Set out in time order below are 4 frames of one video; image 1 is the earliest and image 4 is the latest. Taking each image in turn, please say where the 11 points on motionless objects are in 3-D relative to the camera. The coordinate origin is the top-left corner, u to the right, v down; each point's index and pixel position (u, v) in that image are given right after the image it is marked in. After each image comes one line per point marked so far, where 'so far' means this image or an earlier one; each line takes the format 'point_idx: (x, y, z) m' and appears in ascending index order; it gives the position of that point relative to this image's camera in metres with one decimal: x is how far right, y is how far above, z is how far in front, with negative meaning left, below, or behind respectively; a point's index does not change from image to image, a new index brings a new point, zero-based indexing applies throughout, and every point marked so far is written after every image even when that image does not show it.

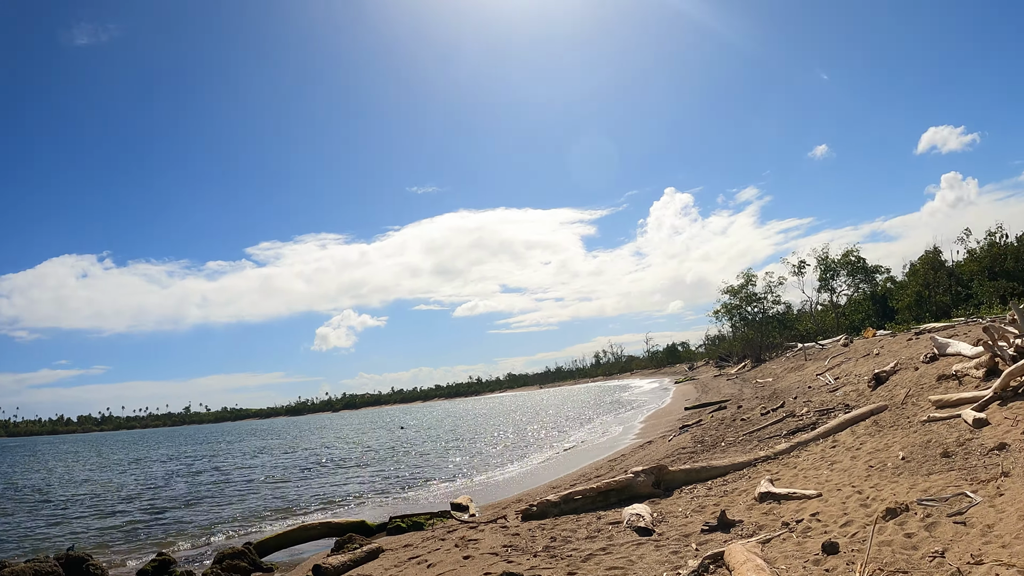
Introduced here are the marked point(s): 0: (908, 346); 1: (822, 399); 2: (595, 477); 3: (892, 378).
0: (+14.5, -2.2, +19.9) m
1: (+9.9, -3.6, +17.4) m
2: (+2.2, -4.8, +13.9) m
3: (+11.0, -2.7, +15.8) m
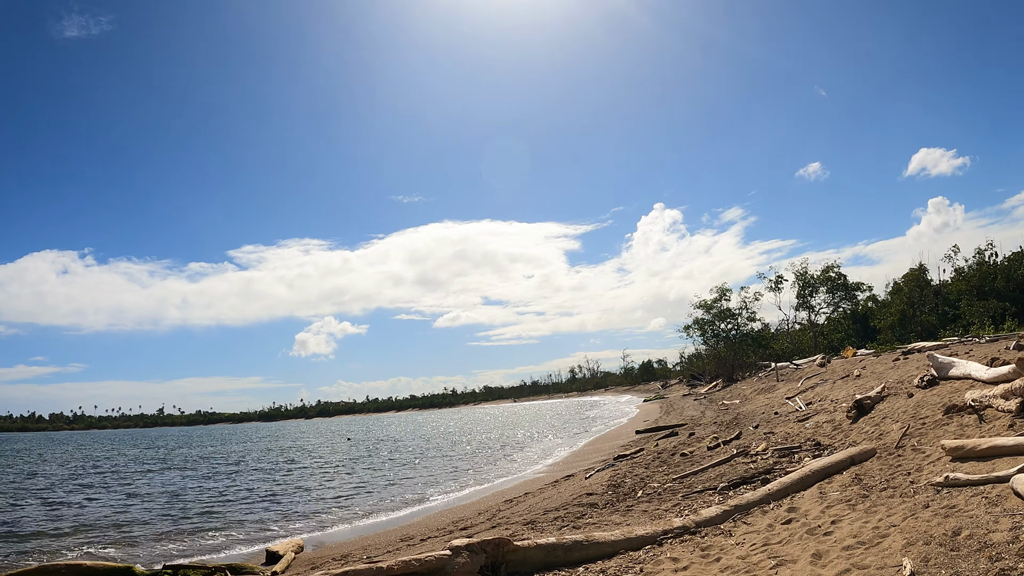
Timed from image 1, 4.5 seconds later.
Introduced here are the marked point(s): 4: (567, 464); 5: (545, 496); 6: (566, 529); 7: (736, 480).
0: (+11.3, -2.3, +16.0) m
1: (+6.7, -3.5, +13.3) m
2: (-0.9, -4.3, +9.6) m
3: (+7.9, -2.6, +11.8) m
4: (+1.7, -5.9, +18.2) m
5: (+0.8, -4.6, +12.0) m
6: (+0.8, -3.5, +7.9) m
7: (+3.7, -3.1, +9.0) m
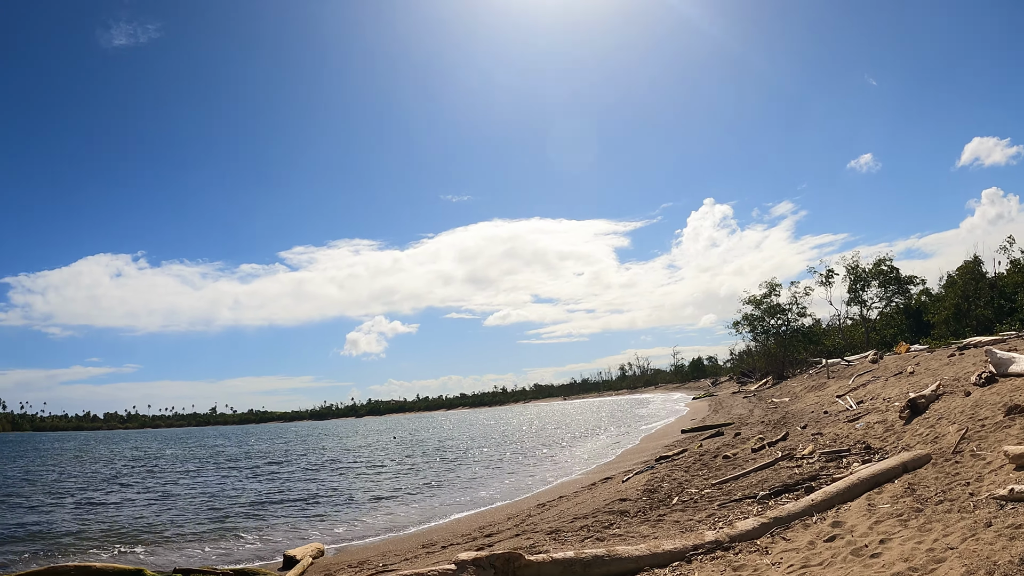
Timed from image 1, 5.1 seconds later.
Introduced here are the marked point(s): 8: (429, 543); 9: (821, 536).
0: (+12.3, -2.0, +14.5) m
1: (+7.5, -3.3, +12.2) m
2: (-0.5, -4.3, +9.2) m
3: (+8.5, -2.4, +10.6) m
4: (+3.0, -5.8, +17.5) m
5: (+1.4, -4.5, +11.5) m
6: (+1.1, -3.4, +7.4) m
7: (+4.0, -3.0, +8.2) m
8: (-1.4, -4.5, +9.6) m
9: (+3.3, -2.6, +5.8) m
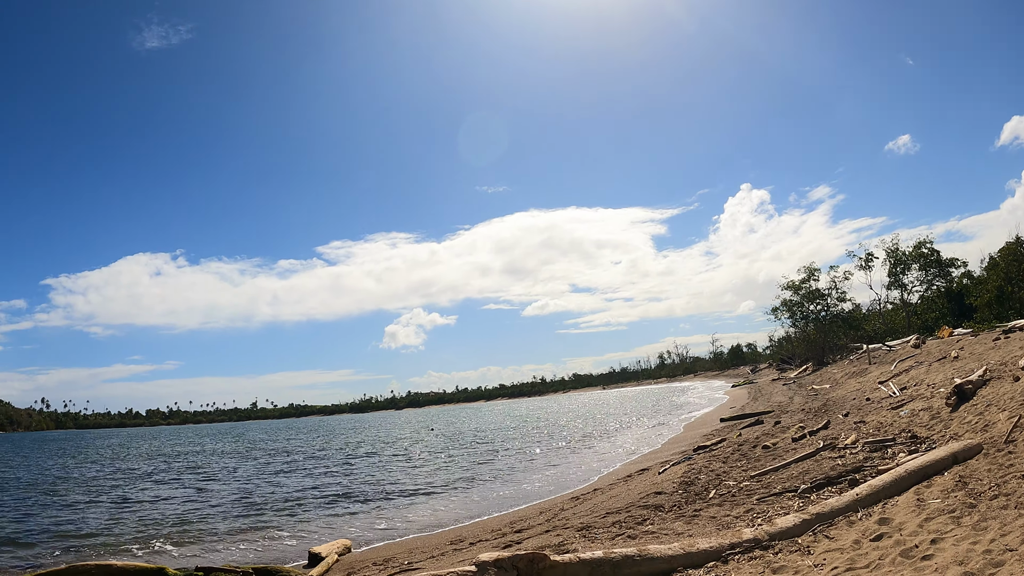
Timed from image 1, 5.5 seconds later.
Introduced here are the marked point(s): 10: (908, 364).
0: (+13.0, -1.4, +13.3) m
1: (+8.1, -2.8, +11.4) m
2: (0.0, -4.1, +9.0) m
3: (+9.0, -1.9, +9.7) m
4: (+4.1, -5.4, +17.1) m
5: (+2.1, -4.2, +11.1) m
6: (+1.4, -3.2, +7.0) m
7: (+4.4, -2.7, +7.6) m
8: (-0.9, -4.3, +9.4) m
9: (+3.5, -2.4, +5.3) m
10: (+14.9, -2.6, +19.2) m
